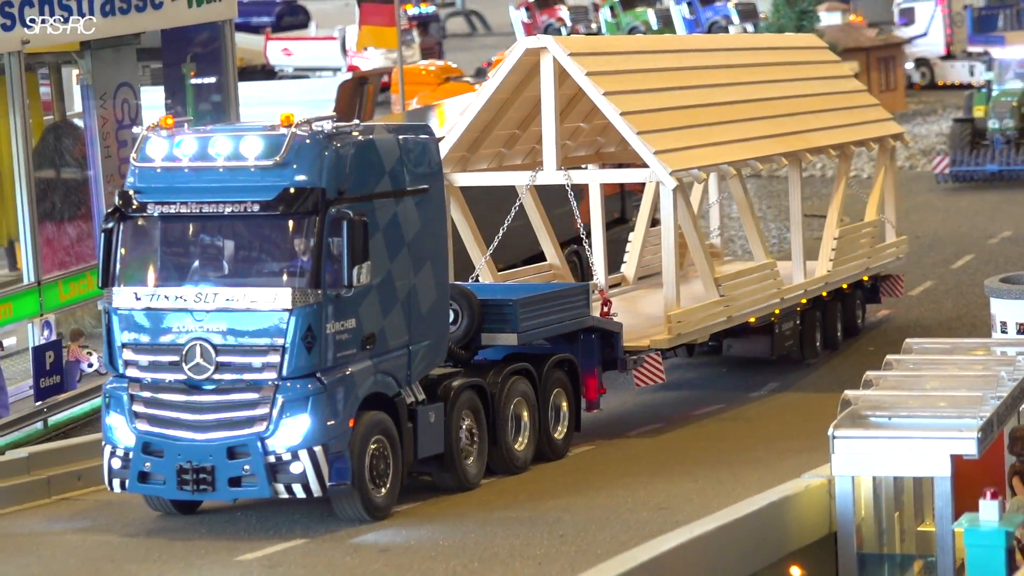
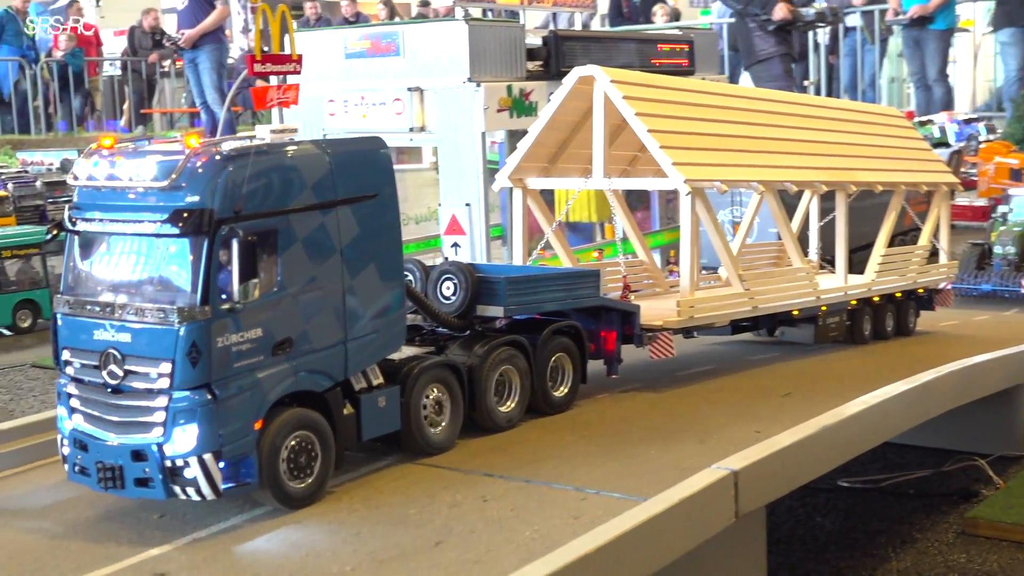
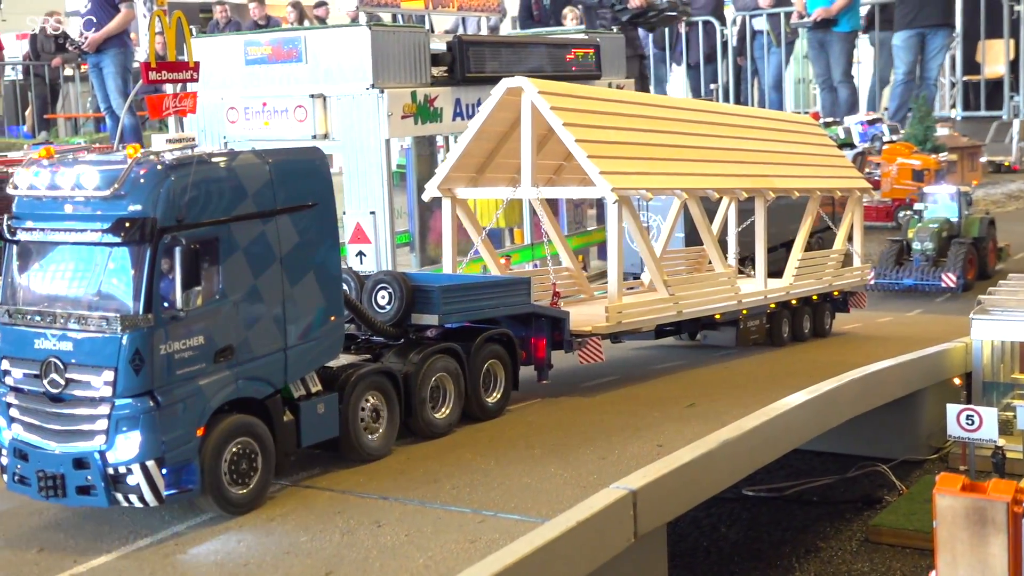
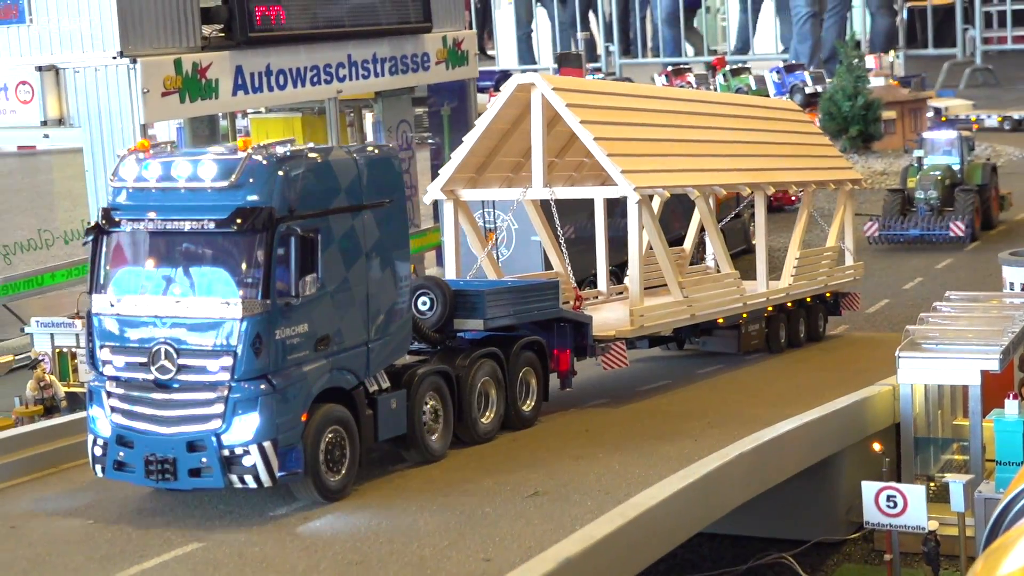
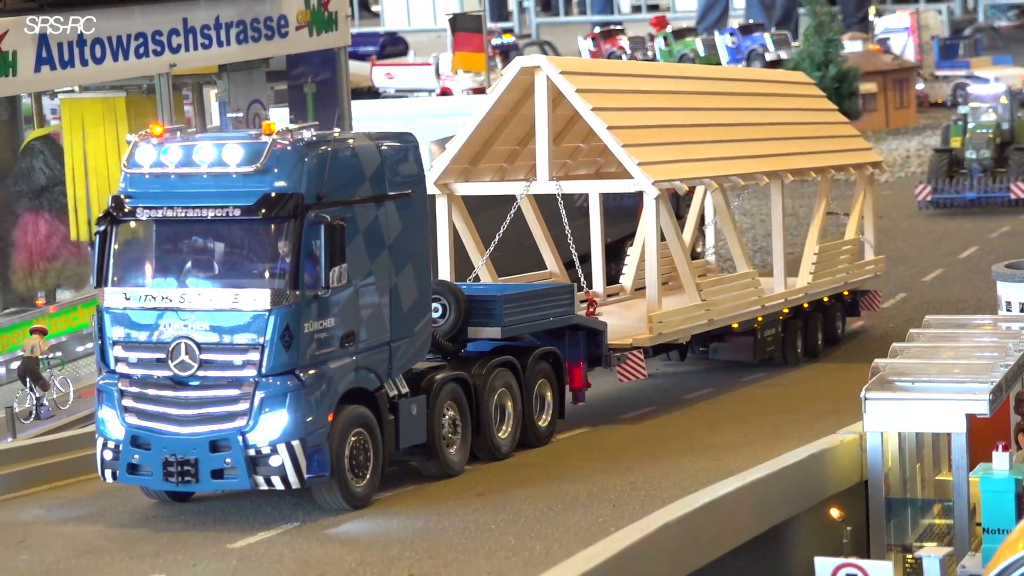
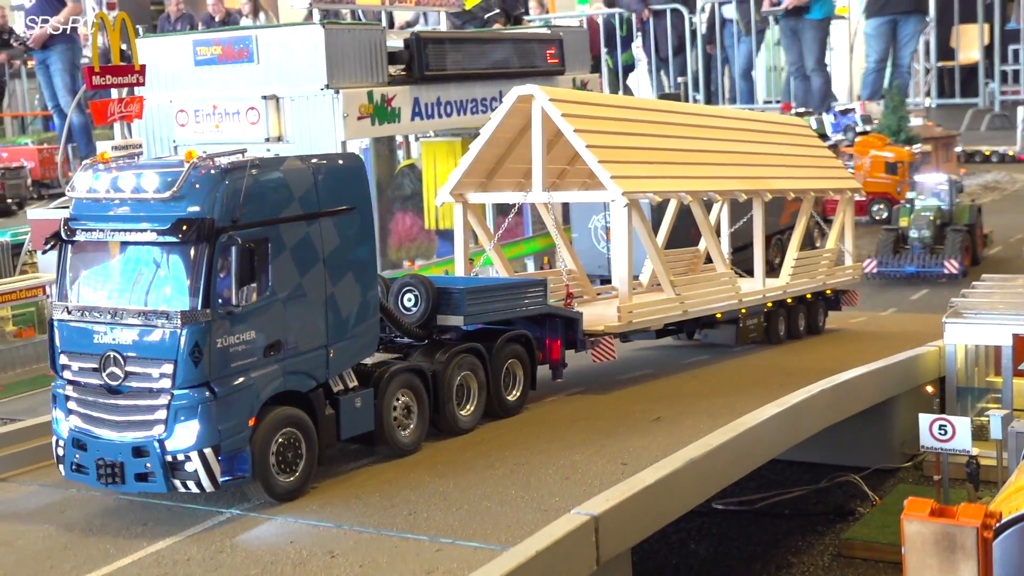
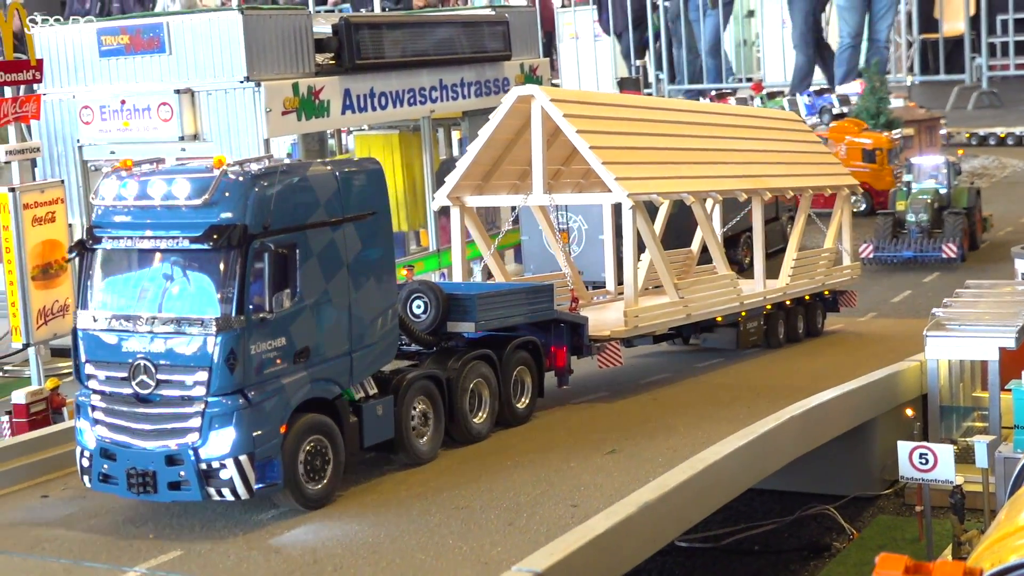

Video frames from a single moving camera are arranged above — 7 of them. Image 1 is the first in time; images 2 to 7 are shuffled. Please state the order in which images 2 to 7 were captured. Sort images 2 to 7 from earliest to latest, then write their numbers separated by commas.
5, 4, 7, 6, 3, 2
